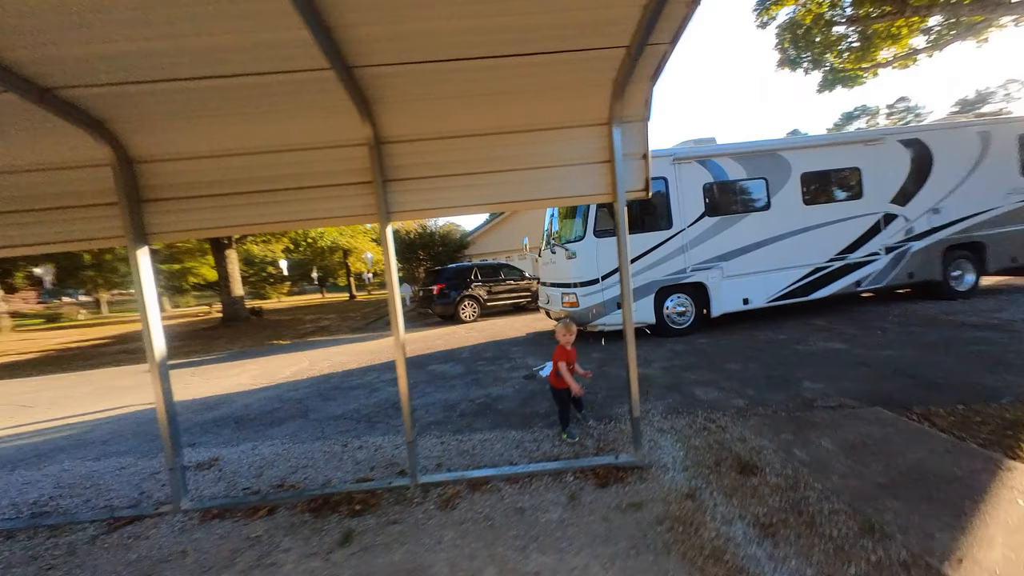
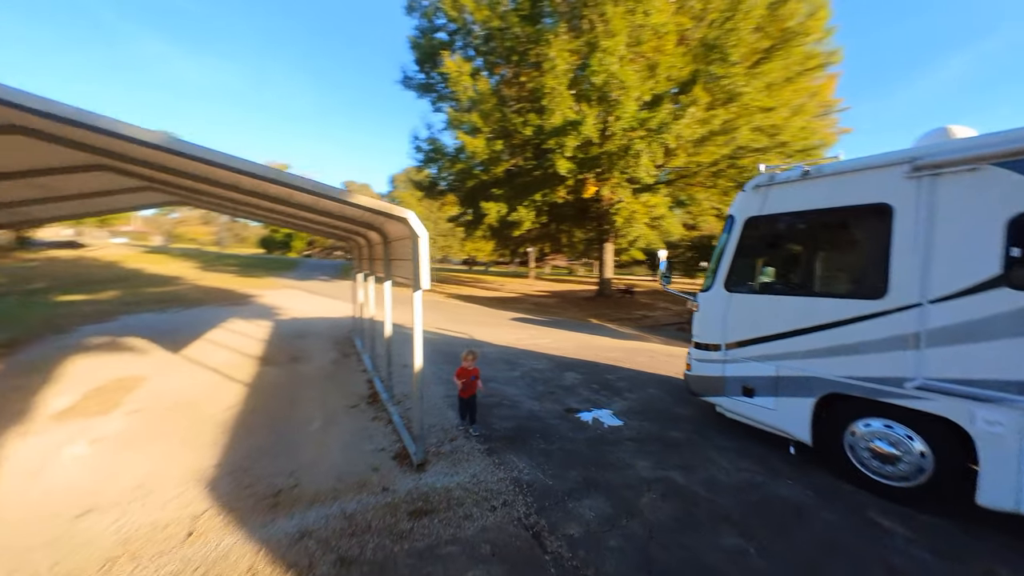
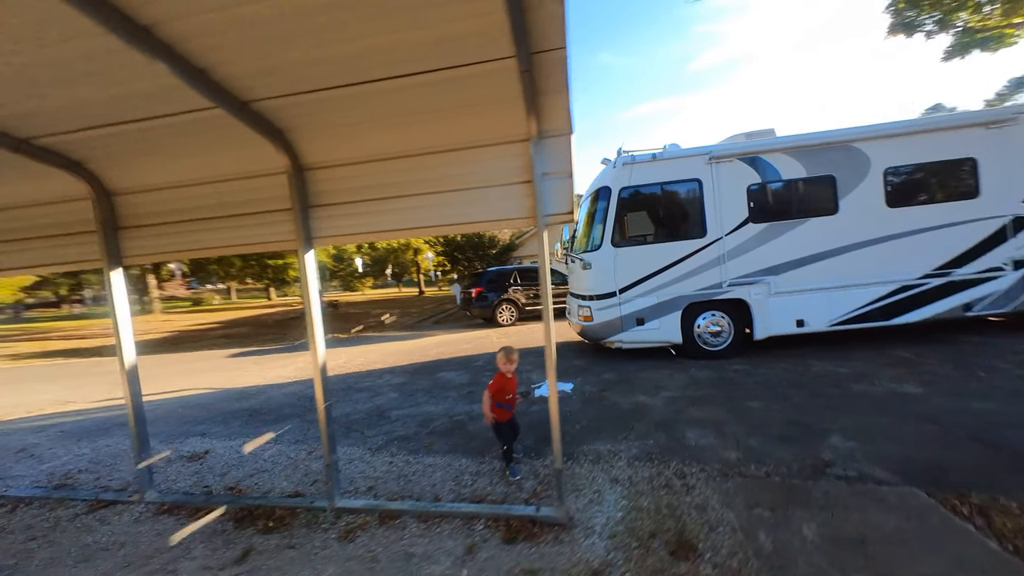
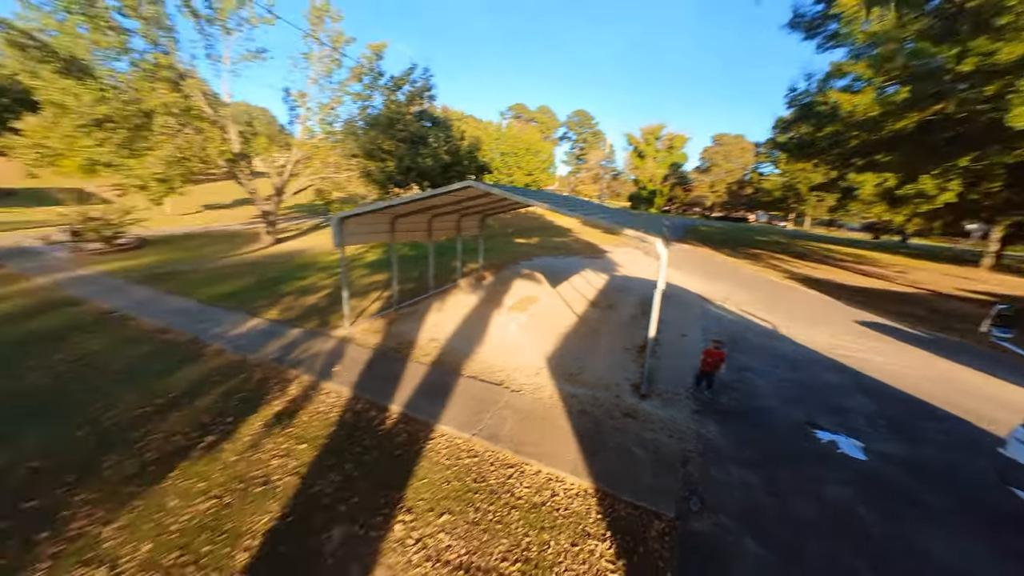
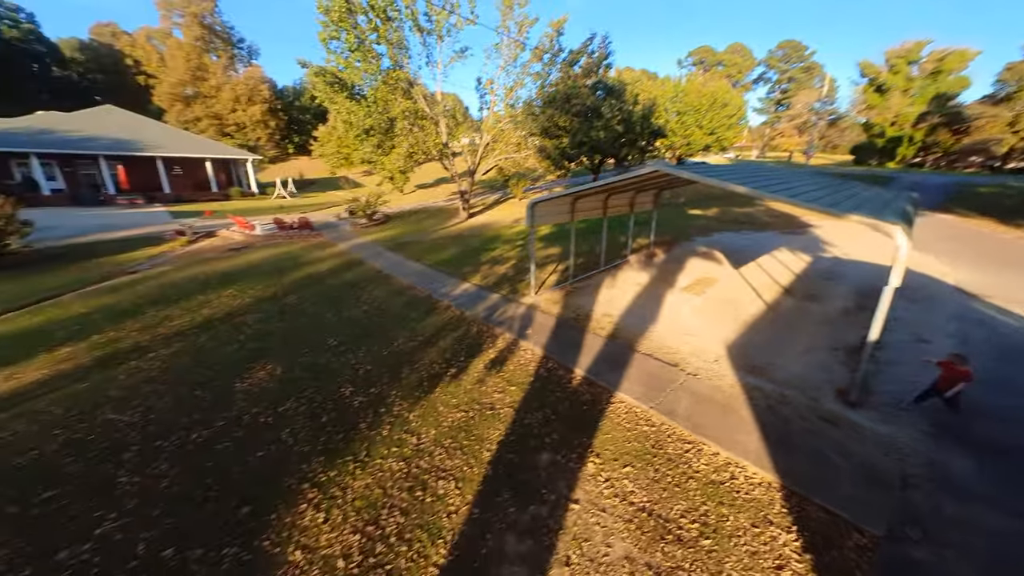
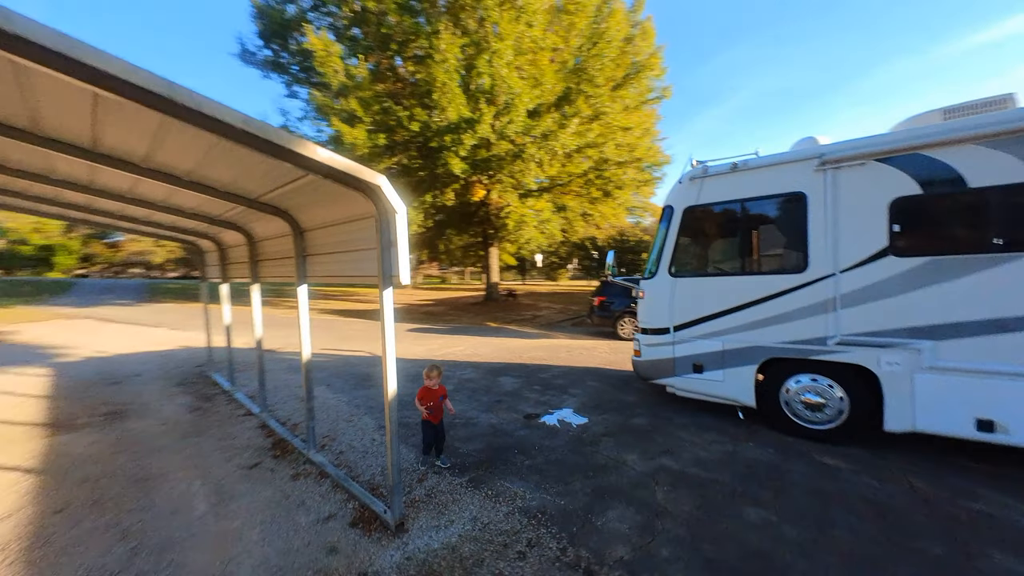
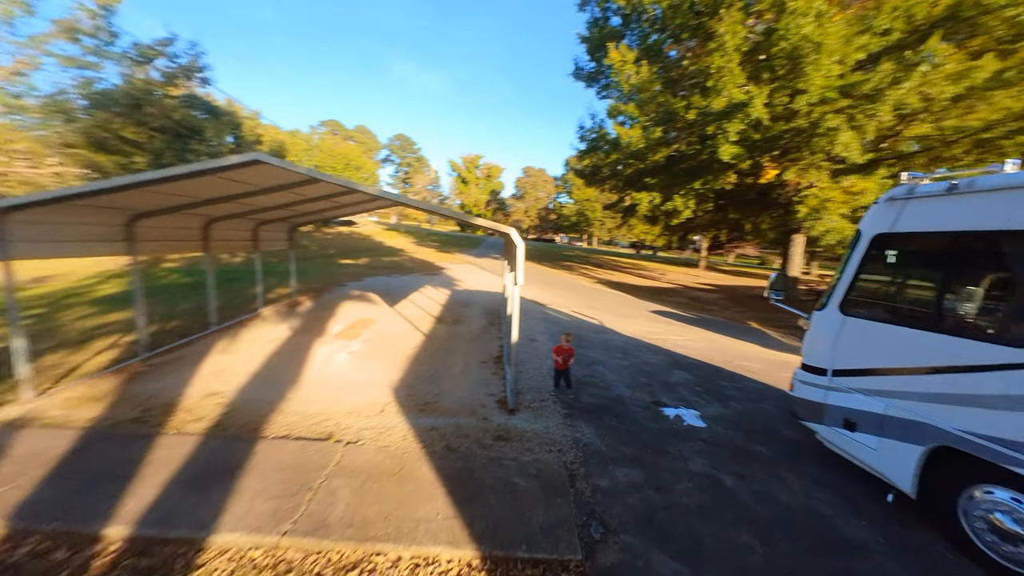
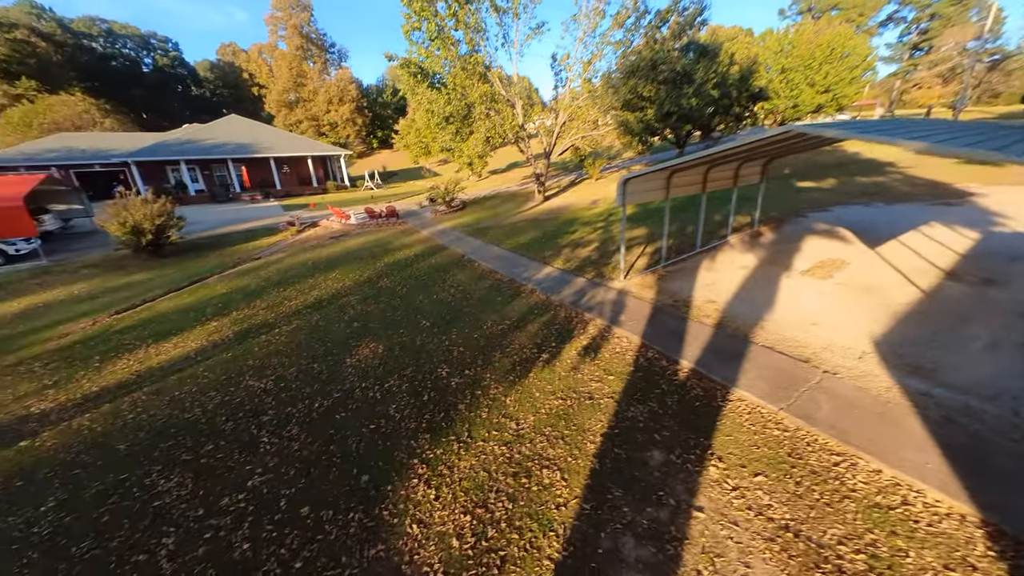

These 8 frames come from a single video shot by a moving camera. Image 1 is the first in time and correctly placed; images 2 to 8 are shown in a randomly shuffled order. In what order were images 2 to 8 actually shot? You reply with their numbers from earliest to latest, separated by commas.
3, 6, 2, 7, 4, 5, 8
